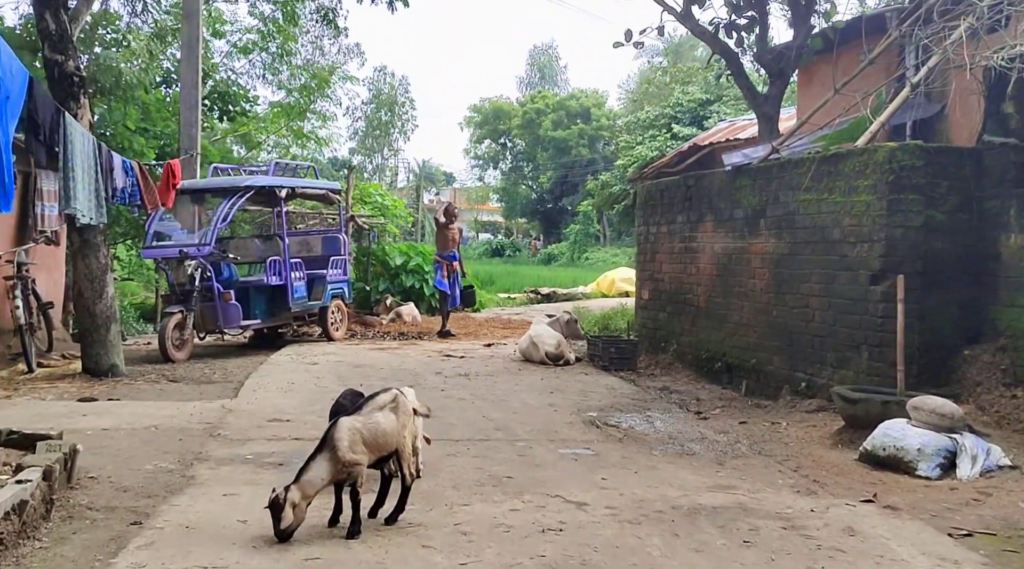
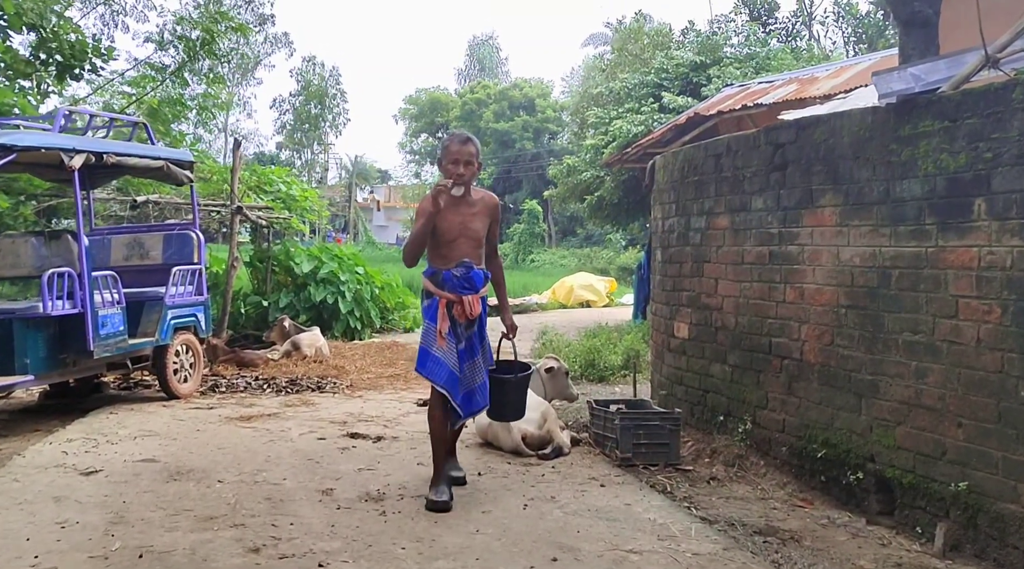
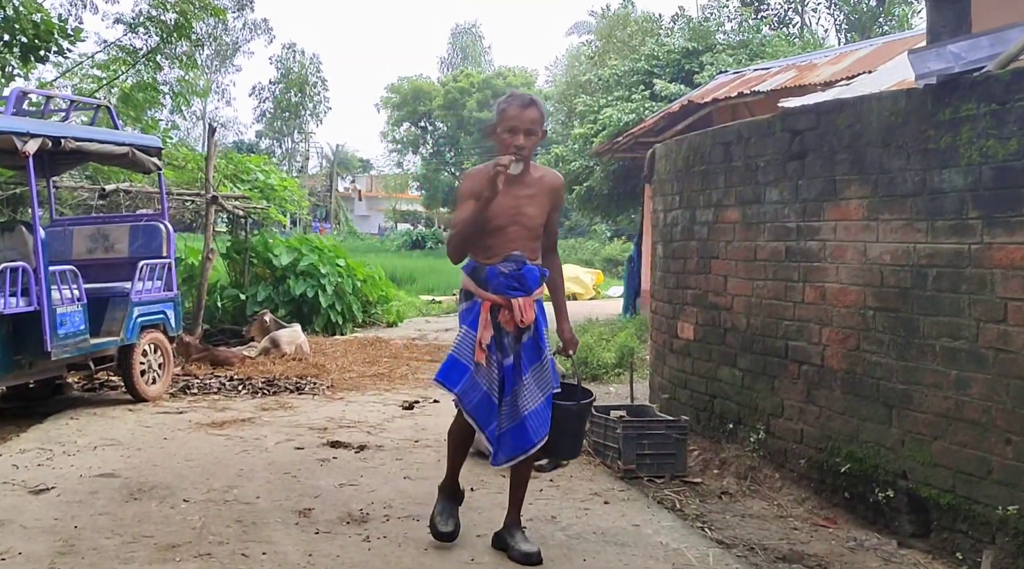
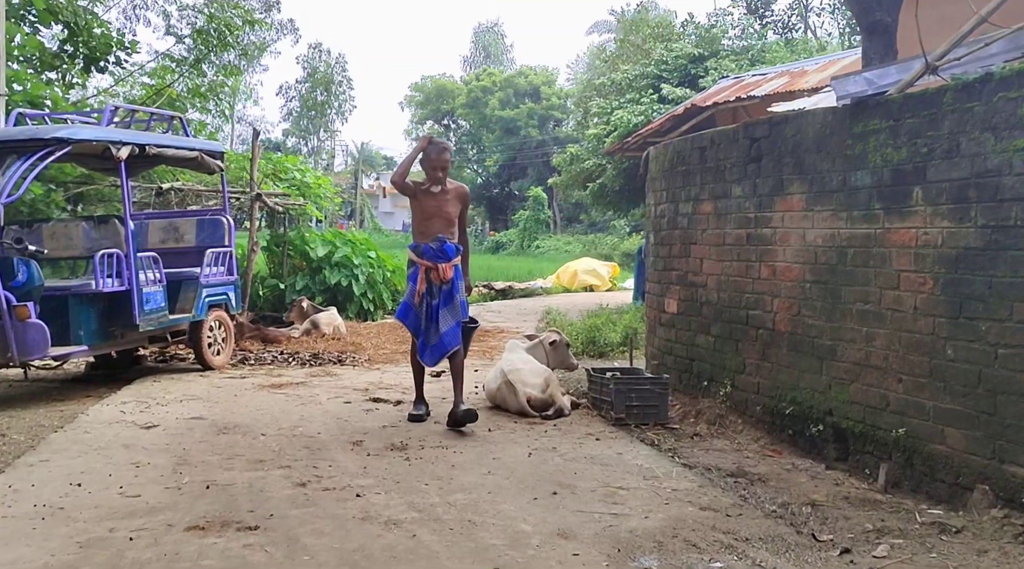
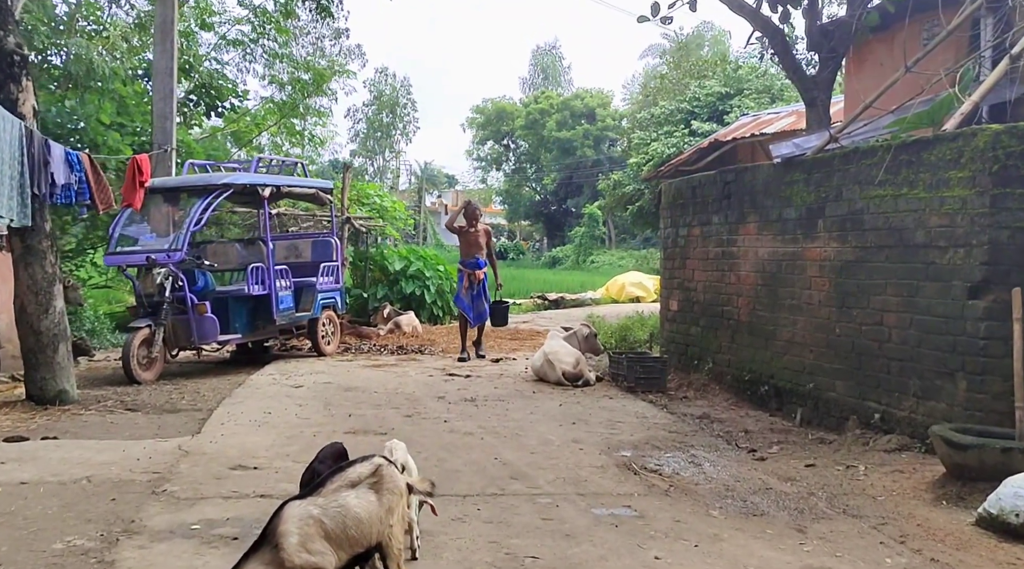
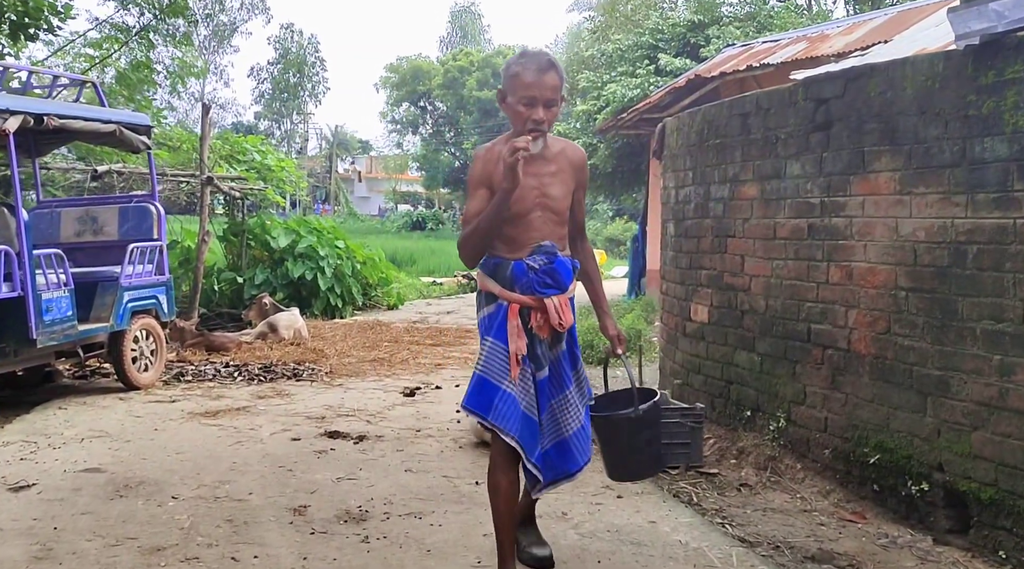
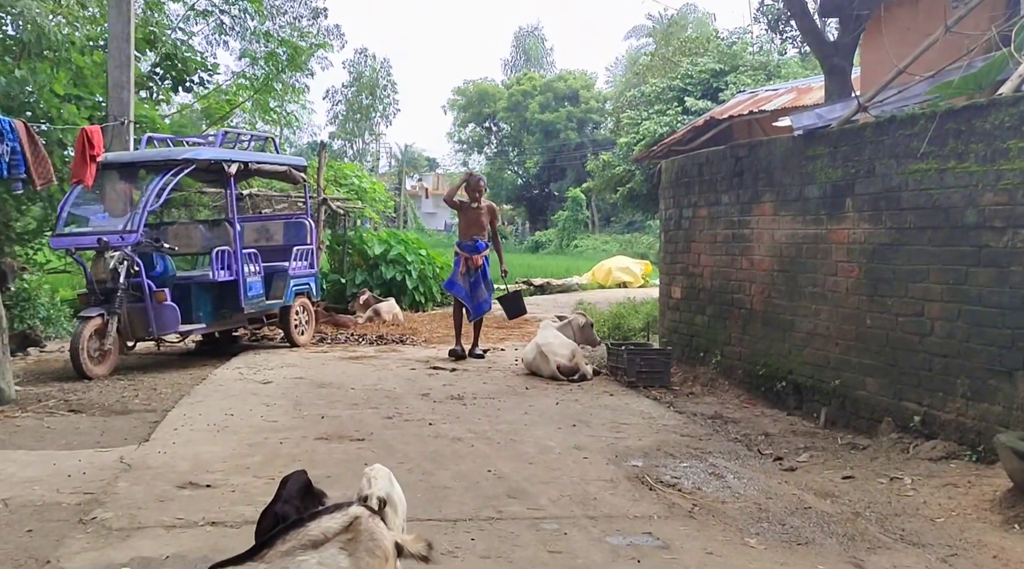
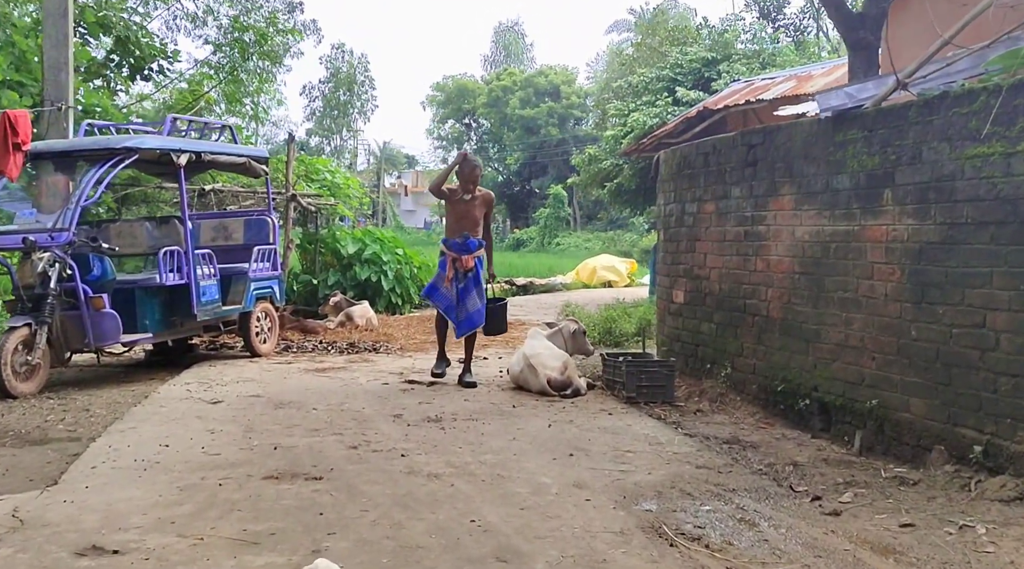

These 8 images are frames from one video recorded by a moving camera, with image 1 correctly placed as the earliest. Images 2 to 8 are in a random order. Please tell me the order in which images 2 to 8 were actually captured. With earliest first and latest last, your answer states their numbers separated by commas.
5, 7, 8, 4, 2, 3, 6
